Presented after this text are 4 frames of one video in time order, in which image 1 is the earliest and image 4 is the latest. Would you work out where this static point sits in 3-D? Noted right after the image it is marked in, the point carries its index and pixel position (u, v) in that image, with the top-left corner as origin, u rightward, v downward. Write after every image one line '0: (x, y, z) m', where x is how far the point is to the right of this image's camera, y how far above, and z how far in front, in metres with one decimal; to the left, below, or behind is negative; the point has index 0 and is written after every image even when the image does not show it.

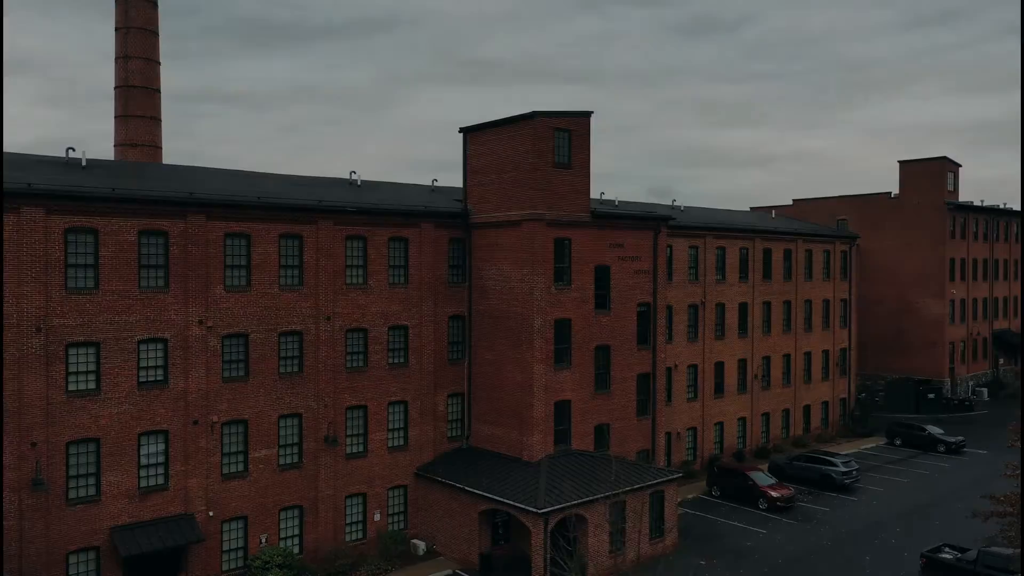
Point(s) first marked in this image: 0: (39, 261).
0: (-11.8, +0.7, +18.9) m
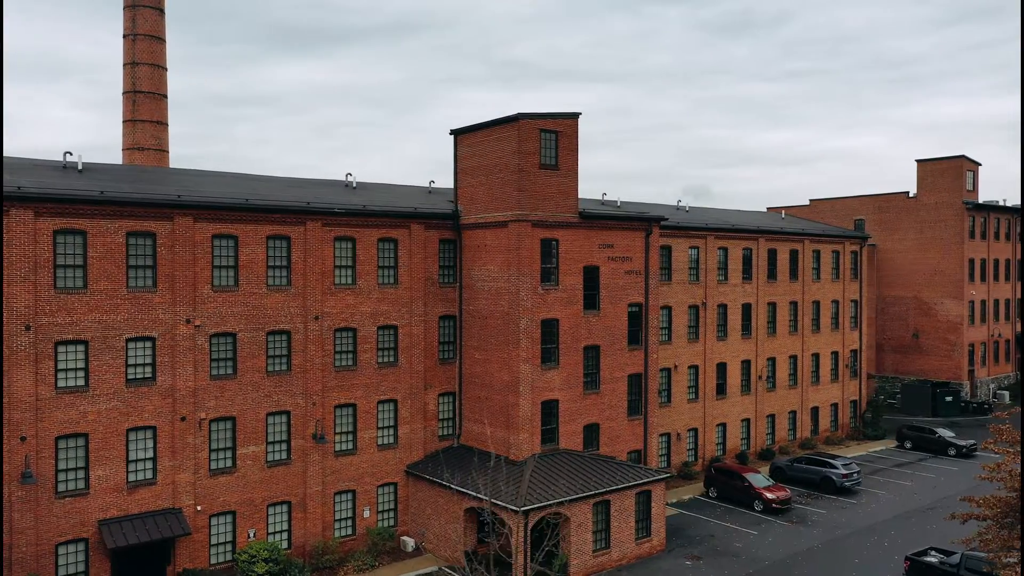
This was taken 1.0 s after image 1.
0: (-12.5, +0.7, +19.6) m
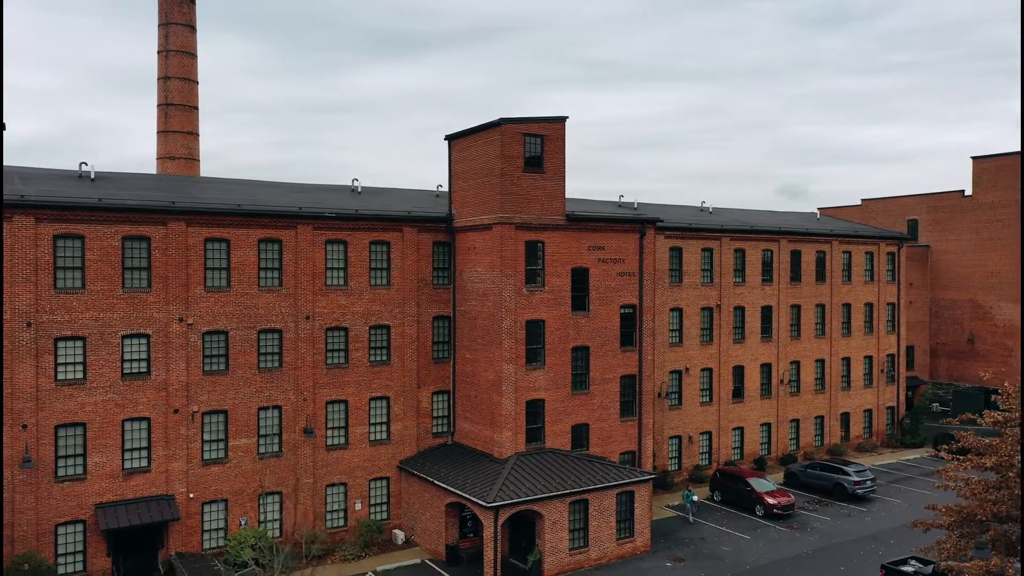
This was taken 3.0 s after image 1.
0: (-13.6, +0.7, +21.4) m
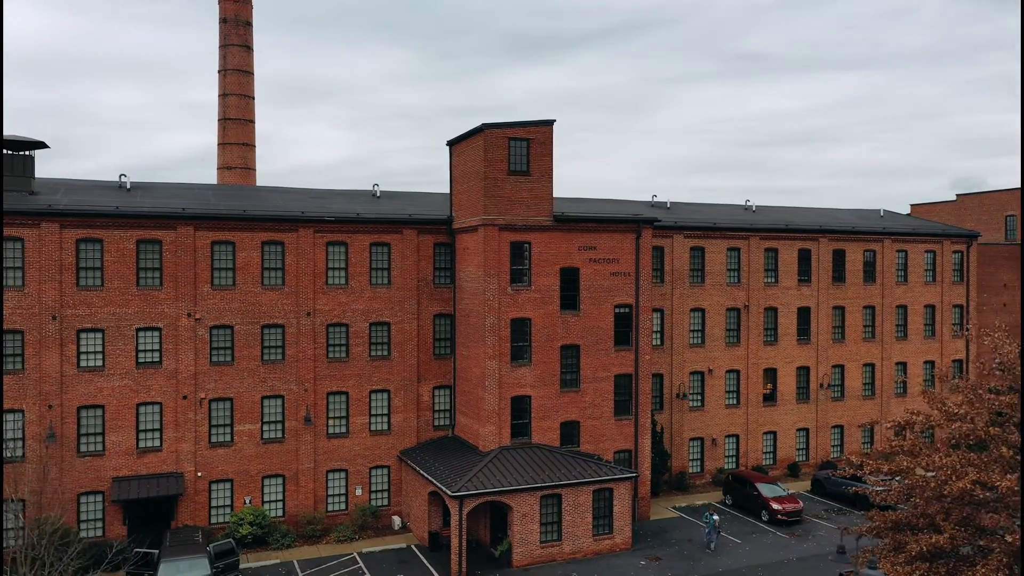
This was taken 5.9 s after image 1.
0: (-14.7, +0.7, +24.5) m
